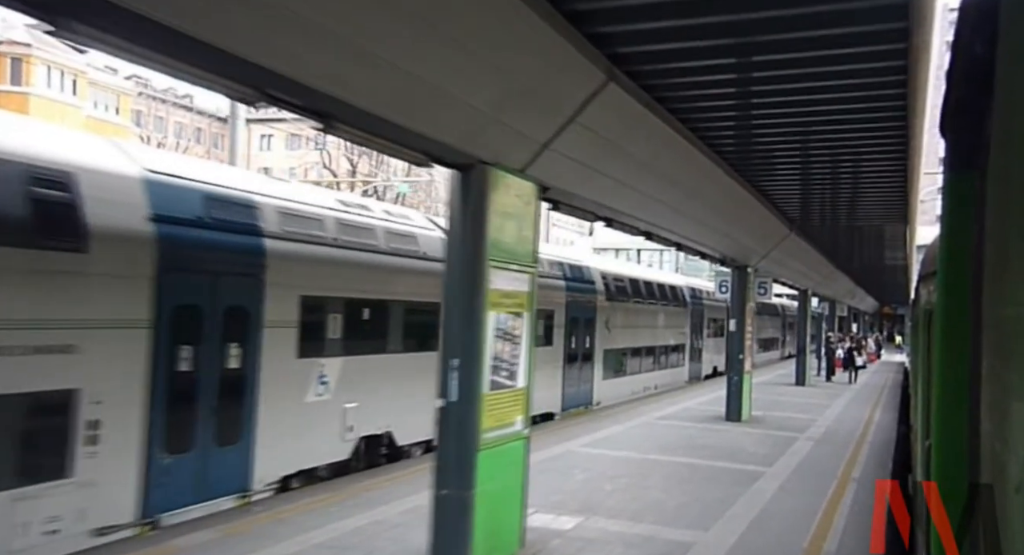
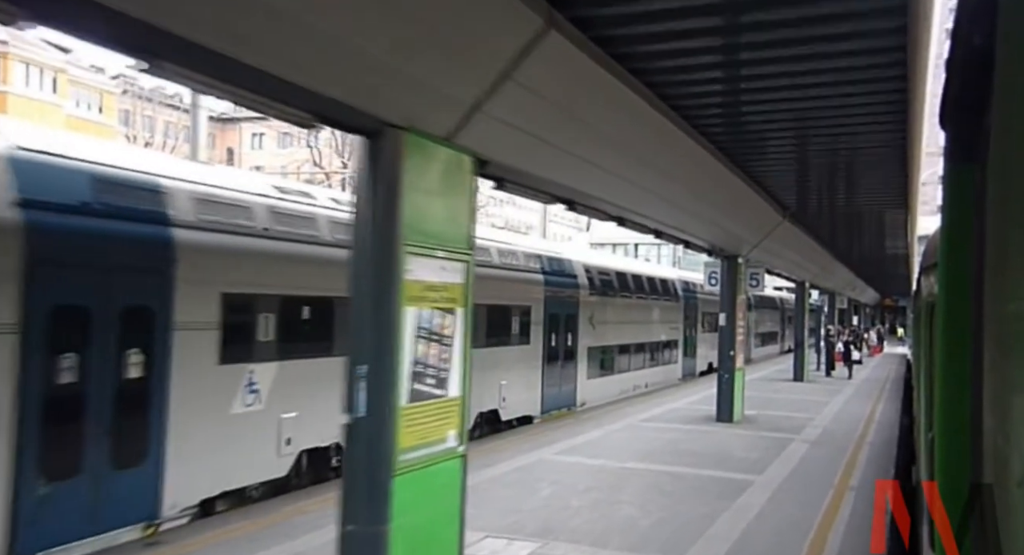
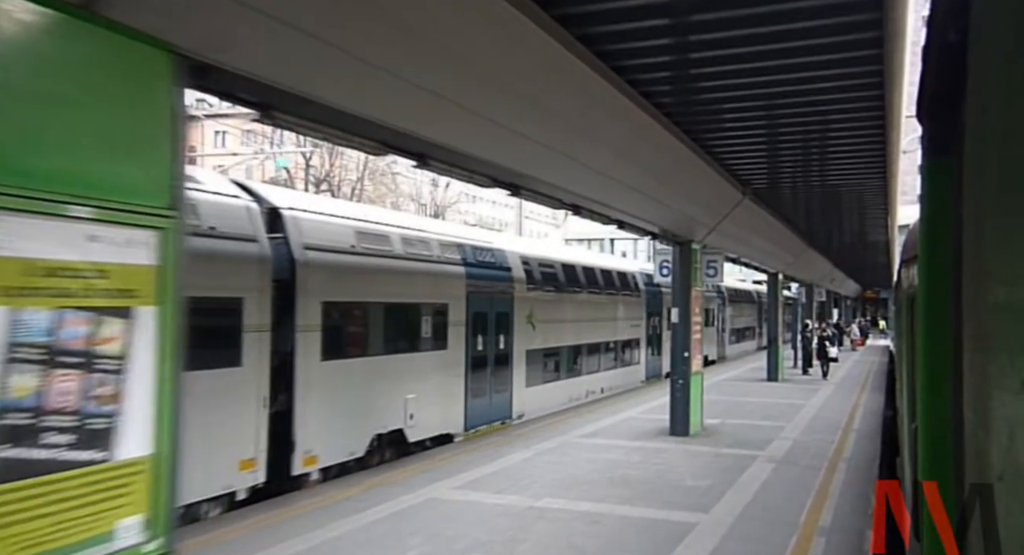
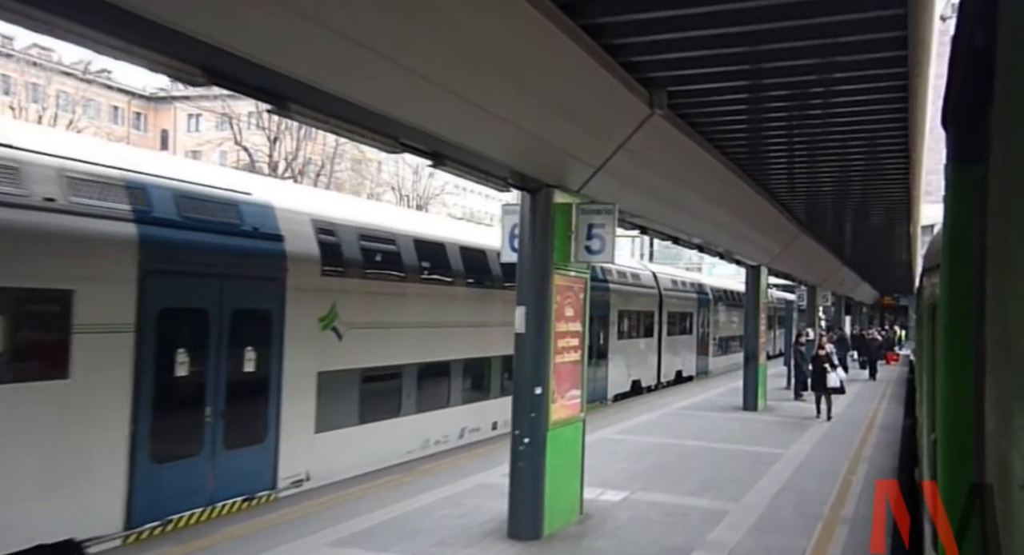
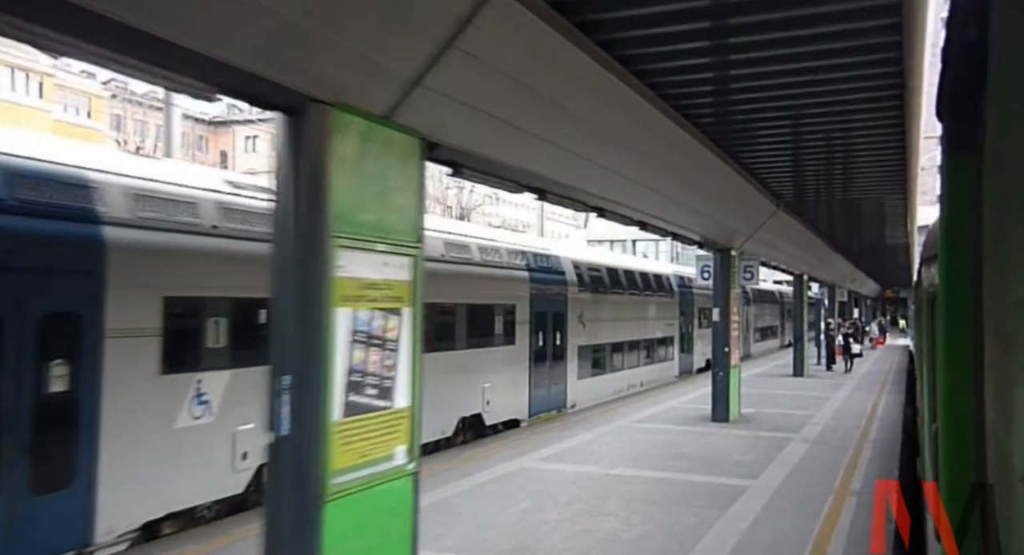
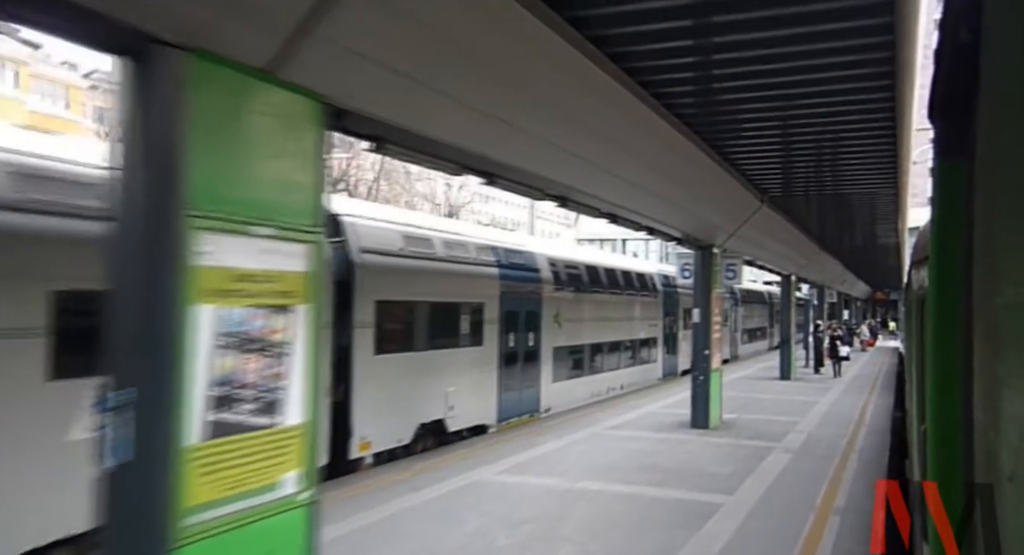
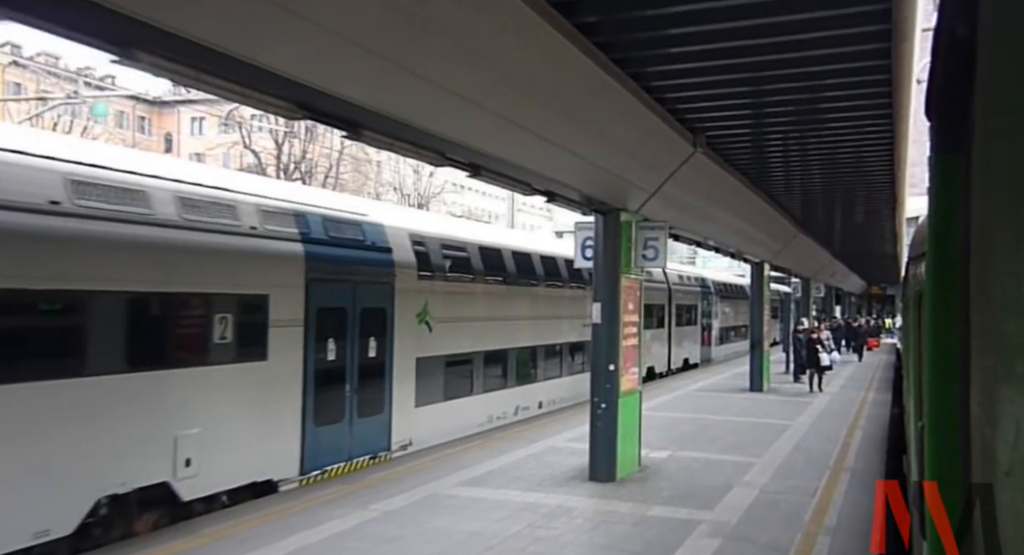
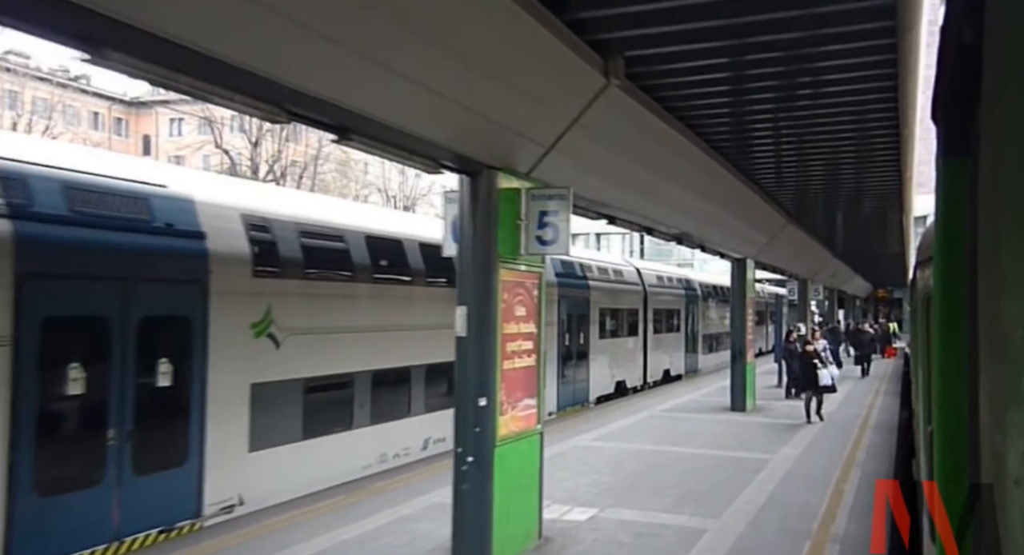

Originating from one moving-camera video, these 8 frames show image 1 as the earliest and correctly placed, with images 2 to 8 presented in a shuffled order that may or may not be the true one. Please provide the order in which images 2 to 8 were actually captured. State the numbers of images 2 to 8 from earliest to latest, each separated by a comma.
2, 5, 6, 3, 7, 4, 8
